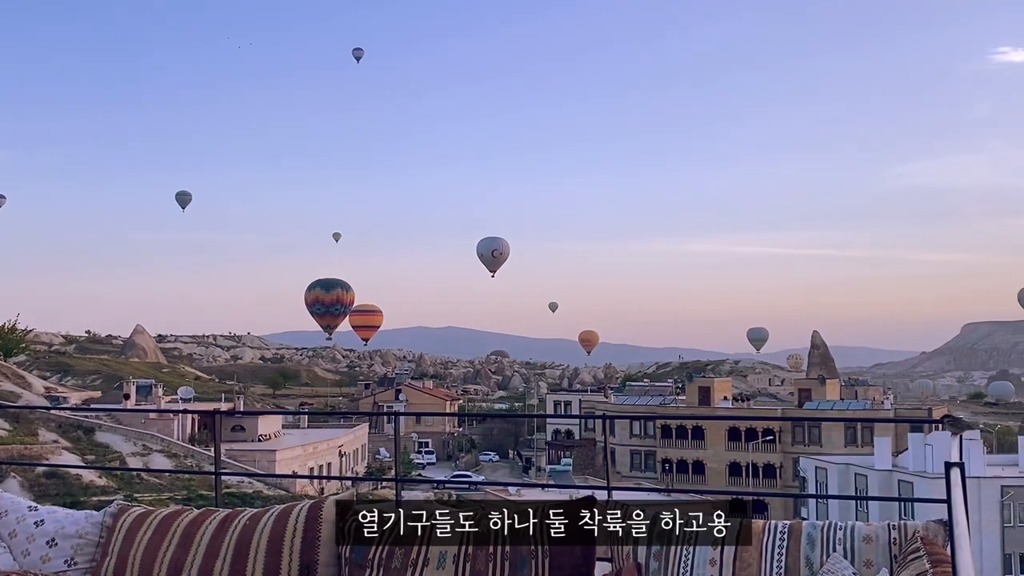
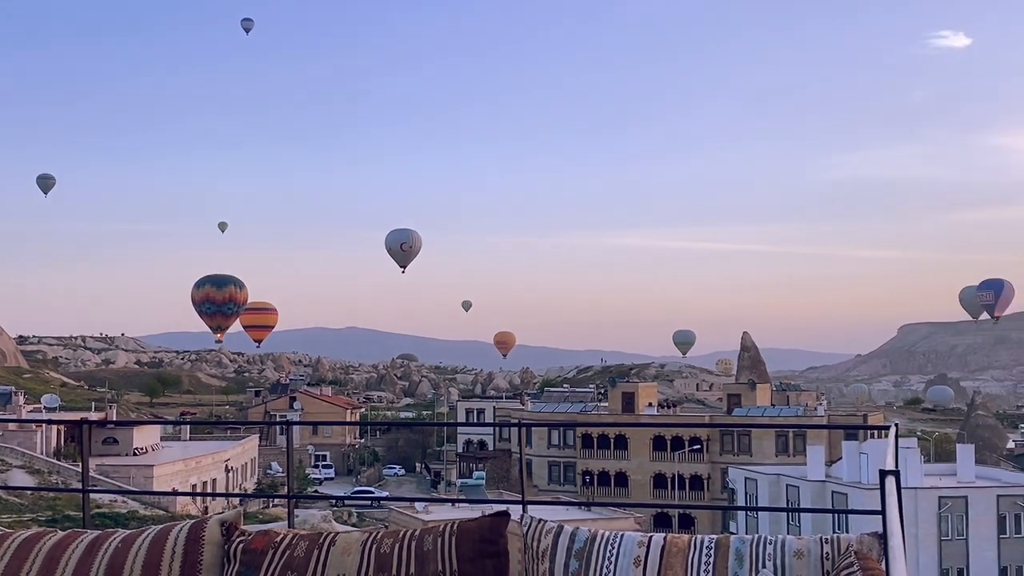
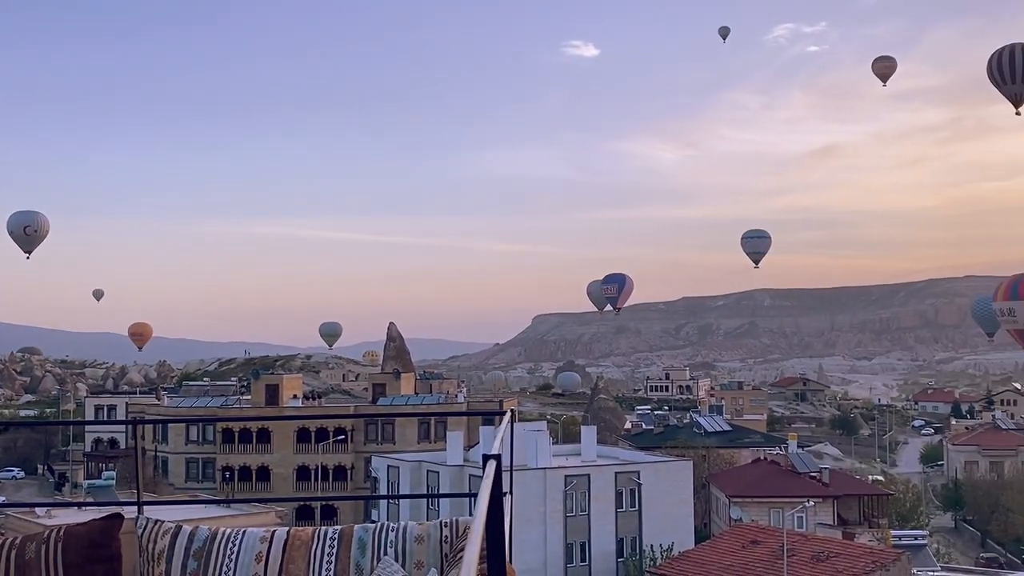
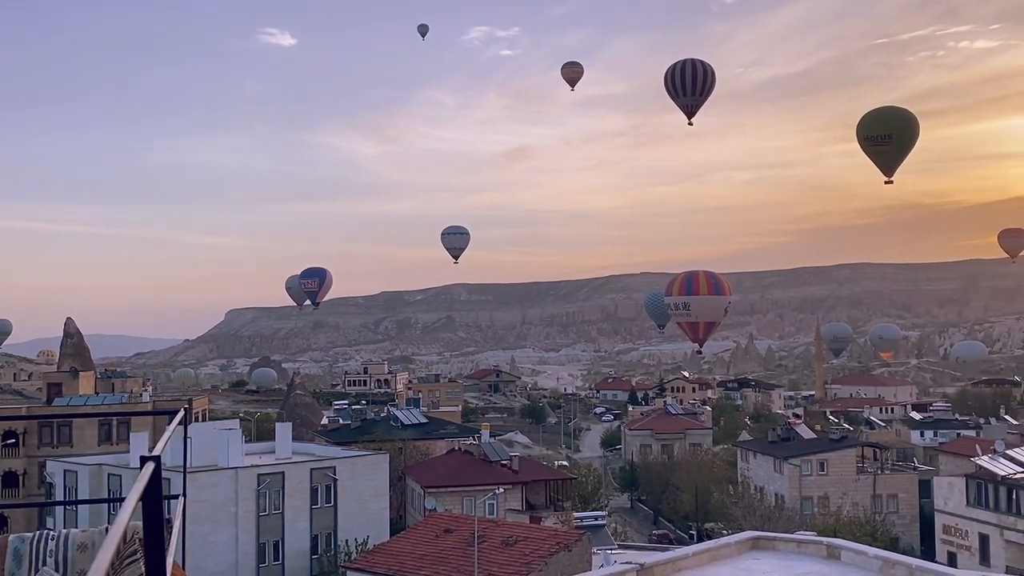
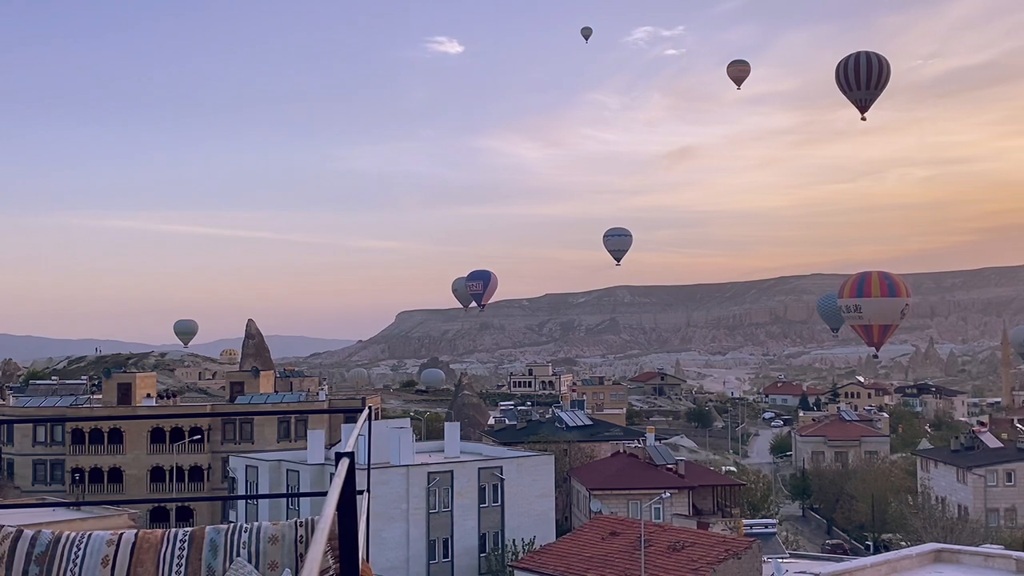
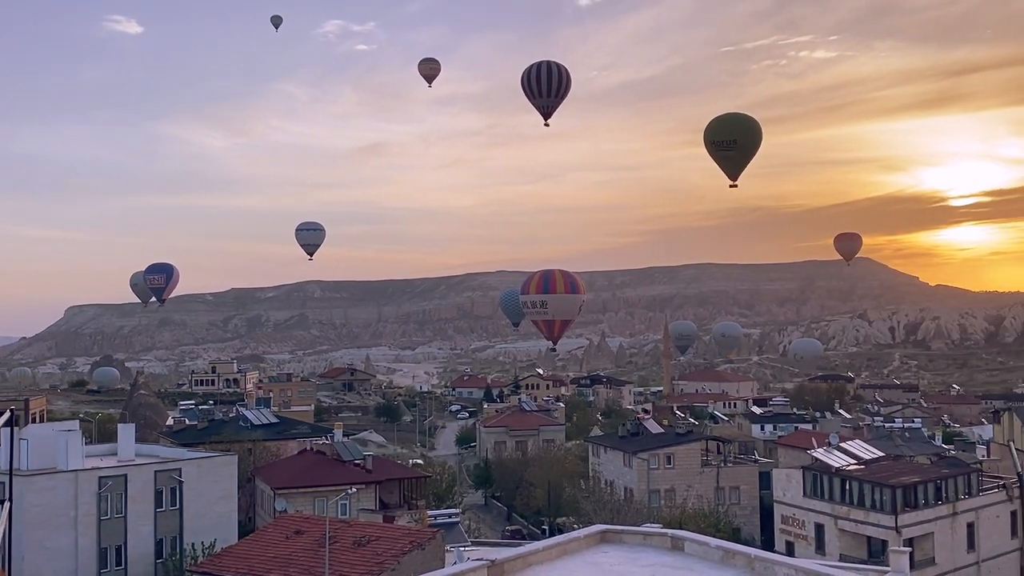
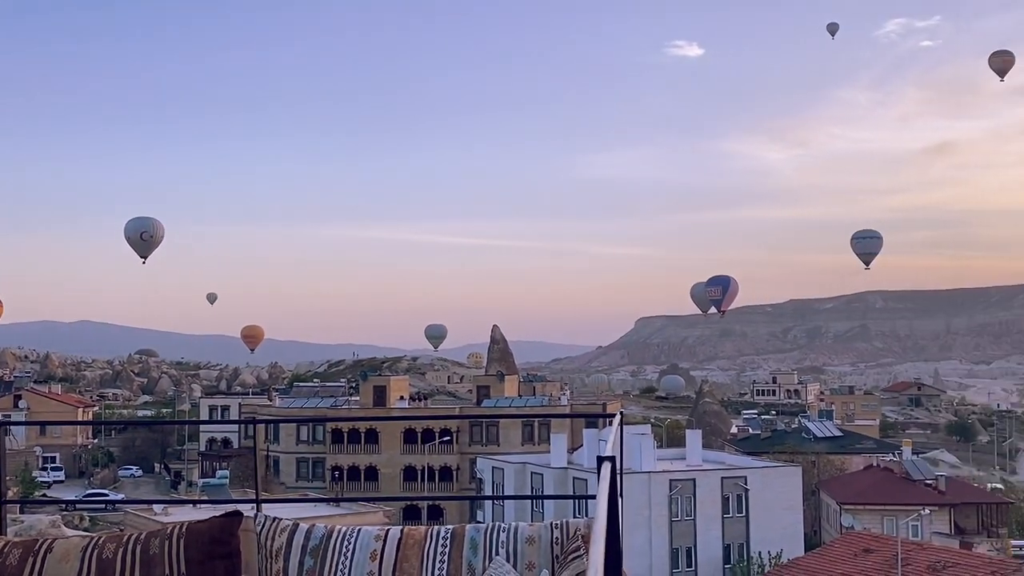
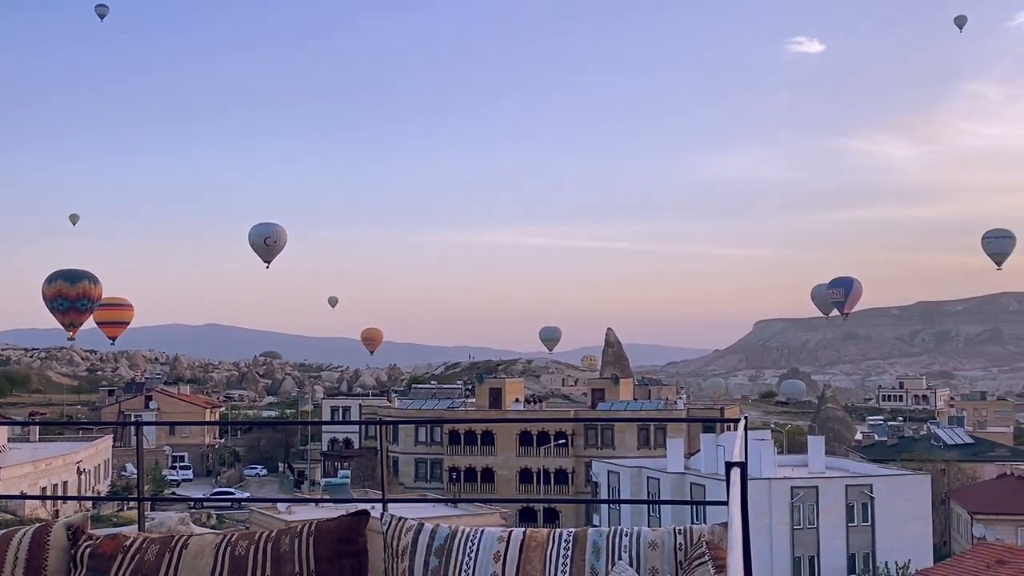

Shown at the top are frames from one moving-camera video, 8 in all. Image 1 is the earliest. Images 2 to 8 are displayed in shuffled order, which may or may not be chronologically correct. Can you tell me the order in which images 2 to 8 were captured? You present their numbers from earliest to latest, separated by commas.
2, 8, 7, 3, 5, 4, 6
